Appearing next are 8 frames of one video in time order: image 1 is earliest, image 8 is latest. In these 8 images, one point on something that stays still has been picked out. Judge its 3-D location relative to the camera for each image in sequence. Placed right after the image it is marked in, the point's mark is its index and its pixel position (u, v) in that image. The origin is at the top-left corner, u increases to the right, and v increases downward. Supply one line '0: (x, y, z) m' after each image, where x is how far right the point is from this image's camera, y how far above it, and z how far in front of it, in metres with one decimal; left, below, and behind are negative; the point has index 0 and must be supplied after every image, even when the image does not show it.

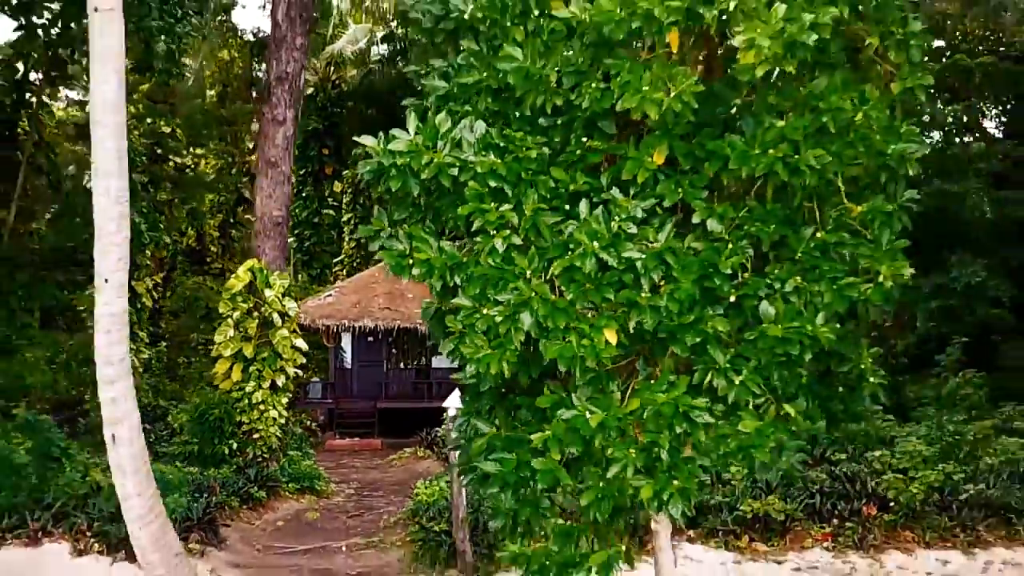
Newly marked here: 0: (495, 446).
0: (0.0, -0.6, +4.9) m
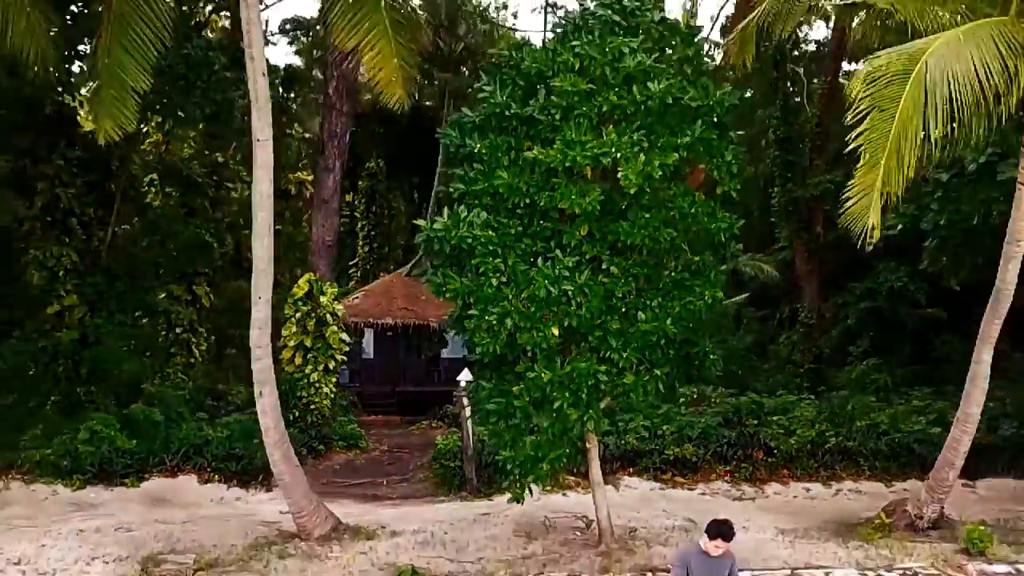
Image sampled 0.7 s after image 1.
0: (-0.1, -0.7, +8.4) m
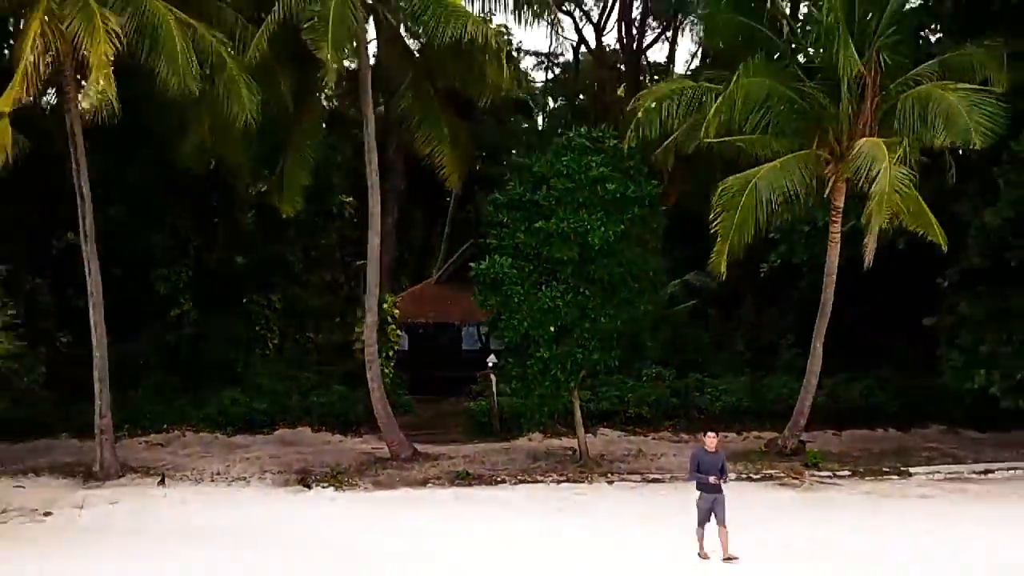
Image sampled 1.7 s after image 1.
0: (+0.1, -0.9, +13.8) m
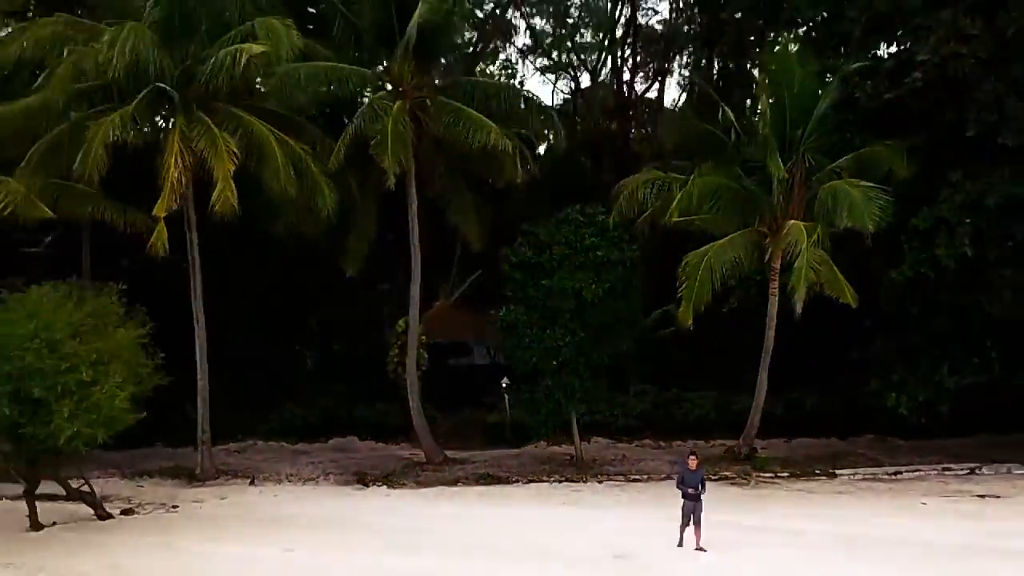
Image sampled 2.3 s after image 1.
0: (+0.2, -1.5, +17.6) m
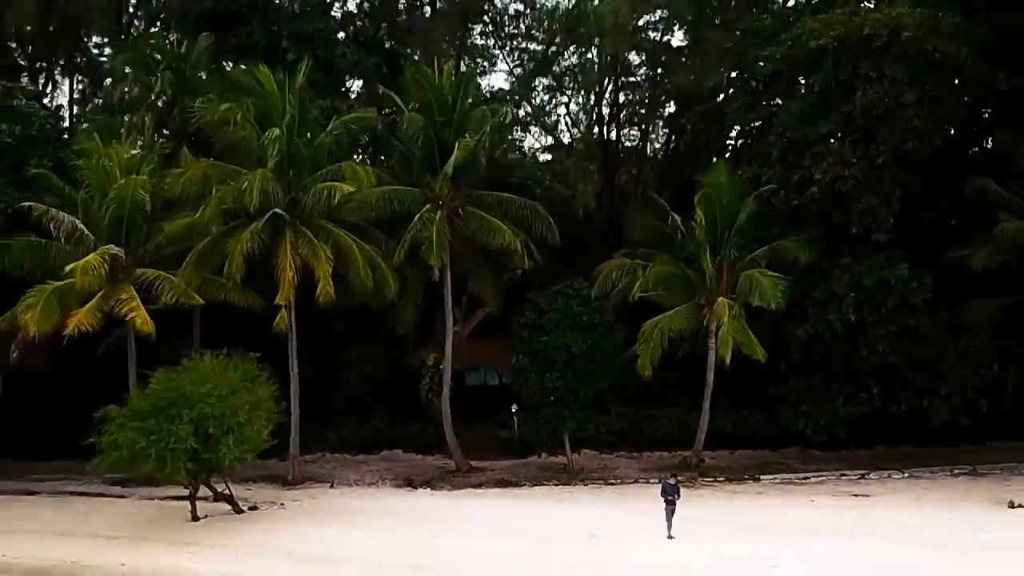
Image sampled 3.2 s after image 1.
0: (+0.4, -2.6, +23.9) m
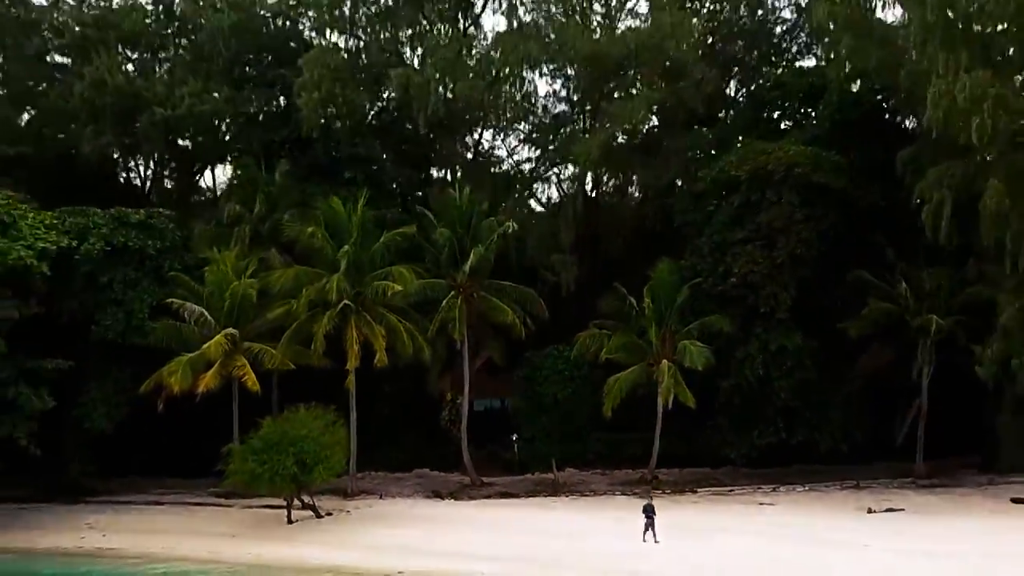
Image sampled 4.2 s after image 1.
0: (+0.4, -4.3, +32.4) m
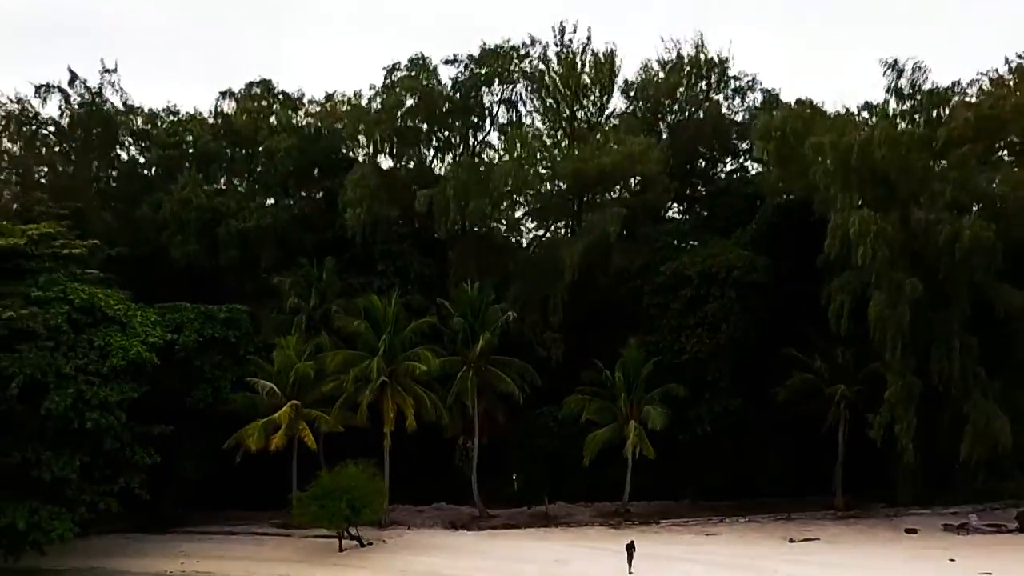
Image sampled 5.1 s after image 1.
0: (+0.4, -6.8, +40.9) m
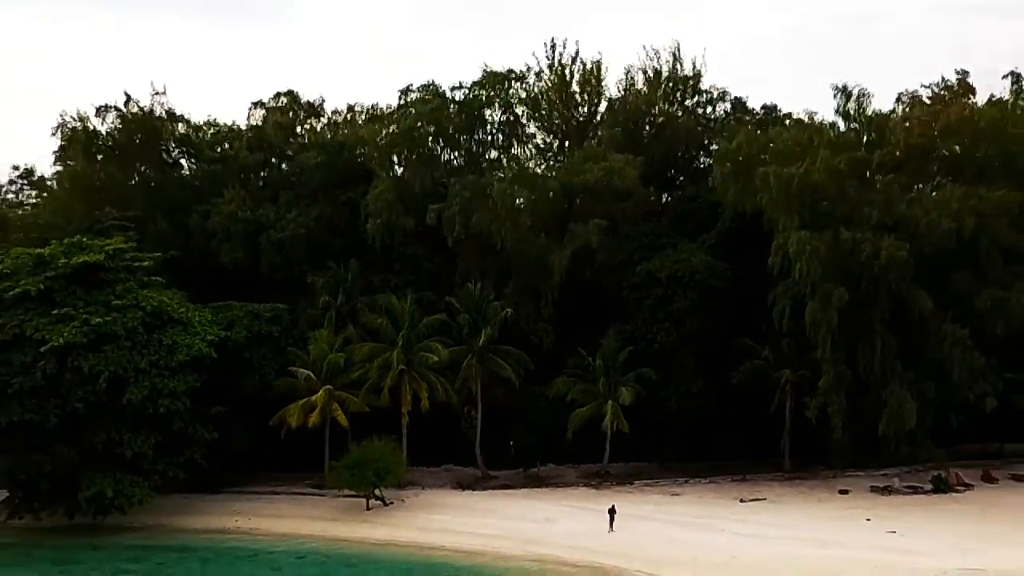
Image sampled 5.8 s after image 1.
0: (+0.4, -6.8, +48.5) m
